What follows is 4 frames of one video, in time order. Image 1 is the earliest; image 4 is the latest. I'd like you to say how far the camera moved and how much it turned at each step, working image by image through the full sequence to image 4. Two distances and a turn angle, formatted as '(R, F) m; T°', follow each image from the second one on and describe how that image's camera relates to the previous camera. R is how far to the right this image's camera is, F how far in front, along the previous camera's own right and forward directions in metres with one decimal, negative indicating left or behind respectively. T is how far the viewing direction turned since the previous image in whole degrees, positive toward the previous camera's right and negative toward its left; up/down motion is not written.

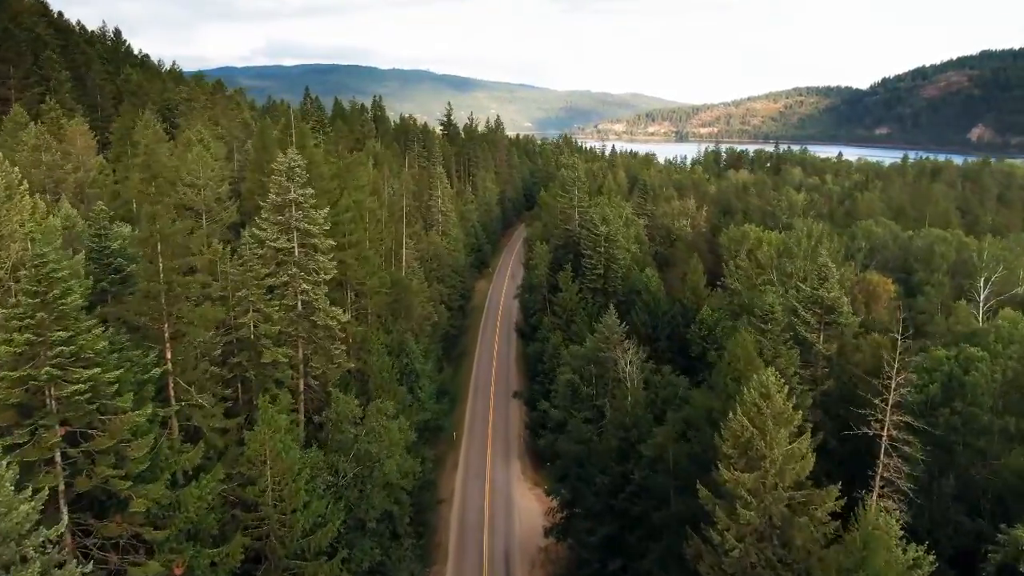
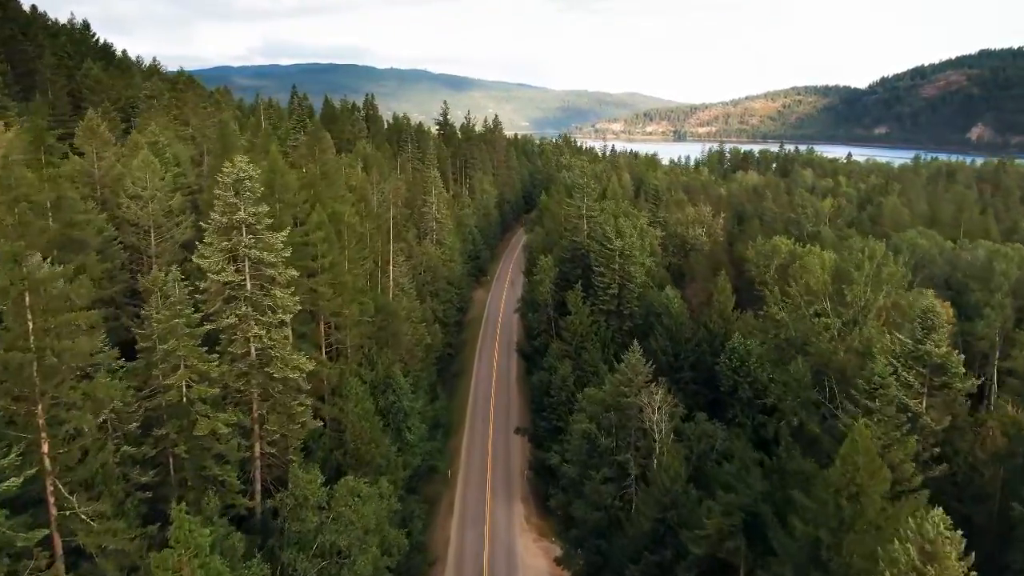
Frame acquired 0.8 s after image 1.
(-0.4, +7.4) m; 0°
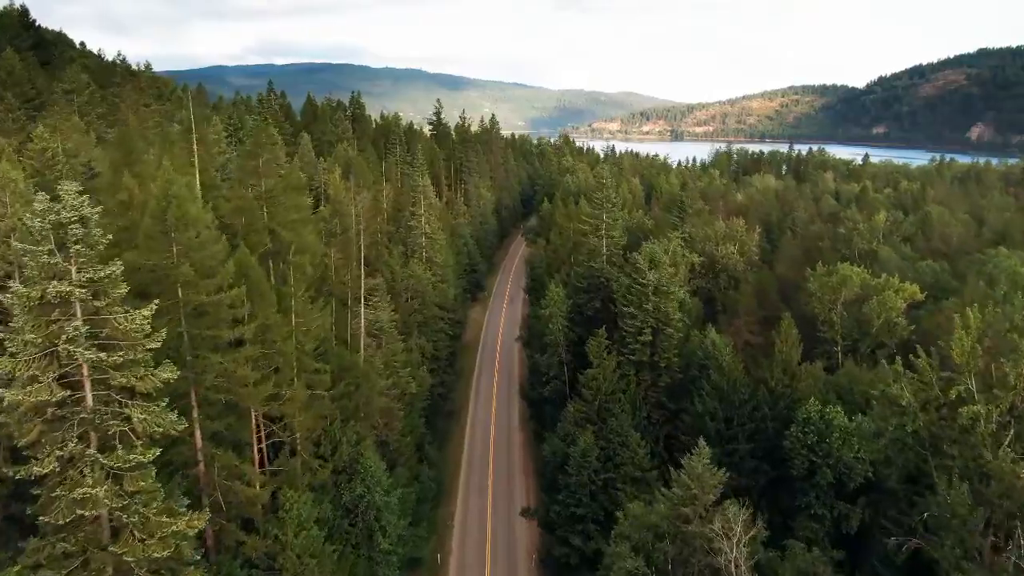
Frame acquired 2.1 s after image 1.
(-0.6, +11.9) m; 0°
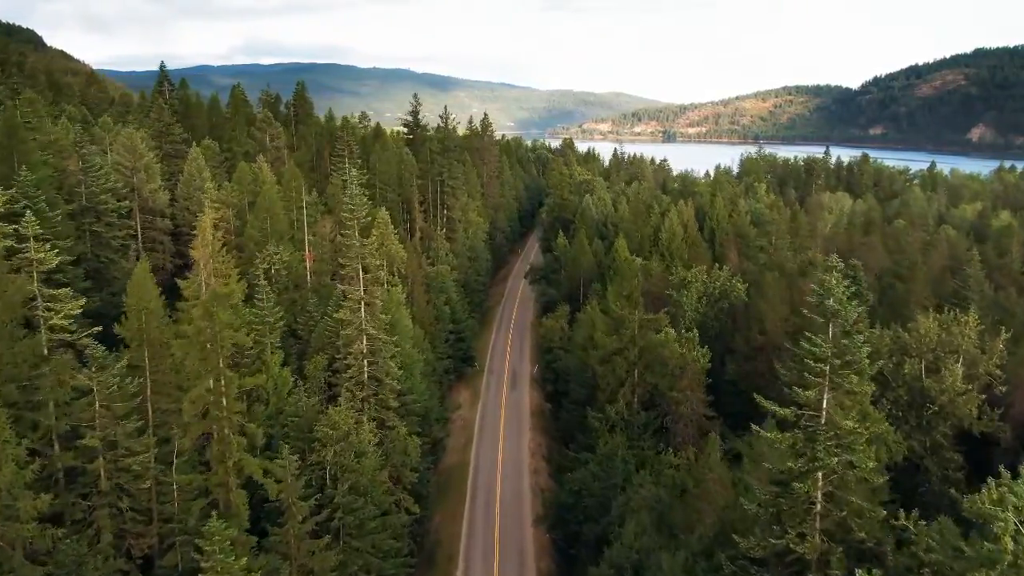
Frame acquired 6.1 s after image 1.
(-1.7, +35.6) m; +1°
